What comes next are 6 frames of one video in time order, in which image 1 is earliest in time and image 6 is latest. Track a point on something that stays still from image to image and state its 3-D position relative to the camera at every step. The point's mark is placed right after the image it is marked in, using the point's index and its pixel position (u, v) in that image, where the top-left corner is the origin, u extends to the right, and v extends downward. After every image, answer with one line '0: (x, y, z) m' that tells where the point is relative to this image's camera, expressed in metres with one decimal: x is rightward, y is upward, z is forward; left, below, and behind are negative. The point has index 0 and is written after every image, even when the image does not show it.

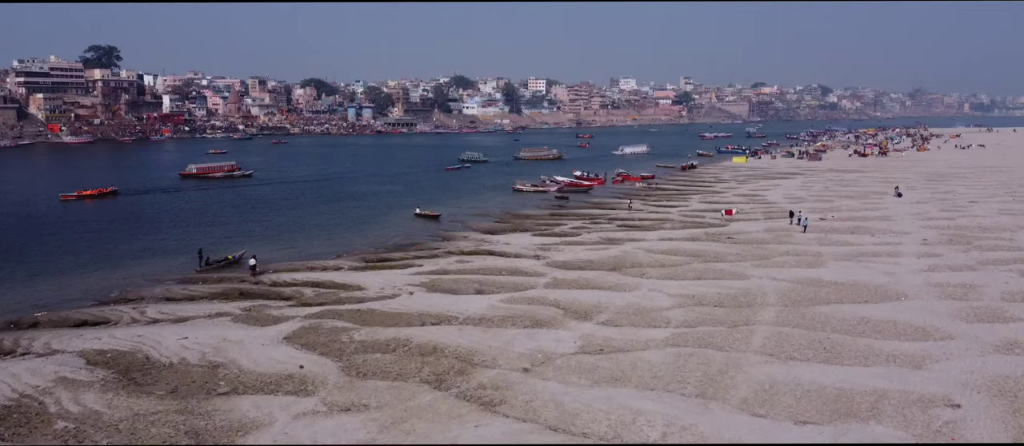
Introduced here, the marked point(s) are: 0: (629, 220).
0: (+3.5, +0.1, +19.8) m
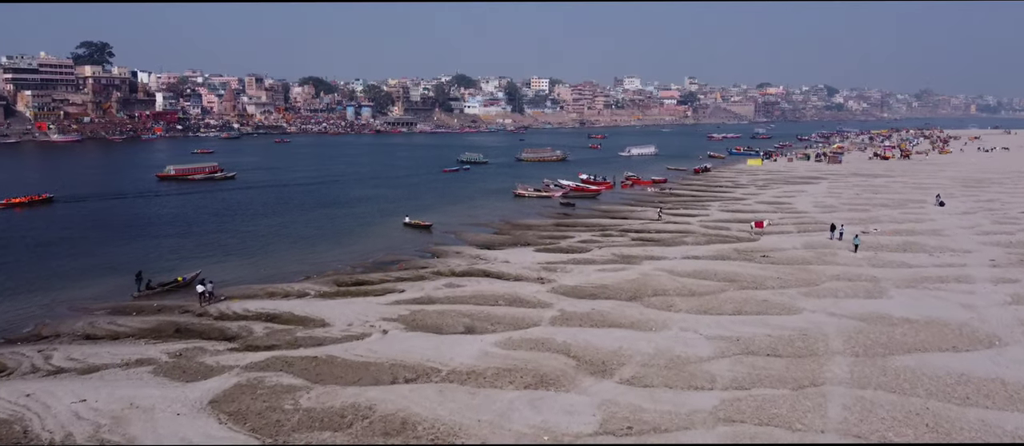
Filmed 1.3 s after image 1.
0: (+3.5, -0.2, +17.5) m
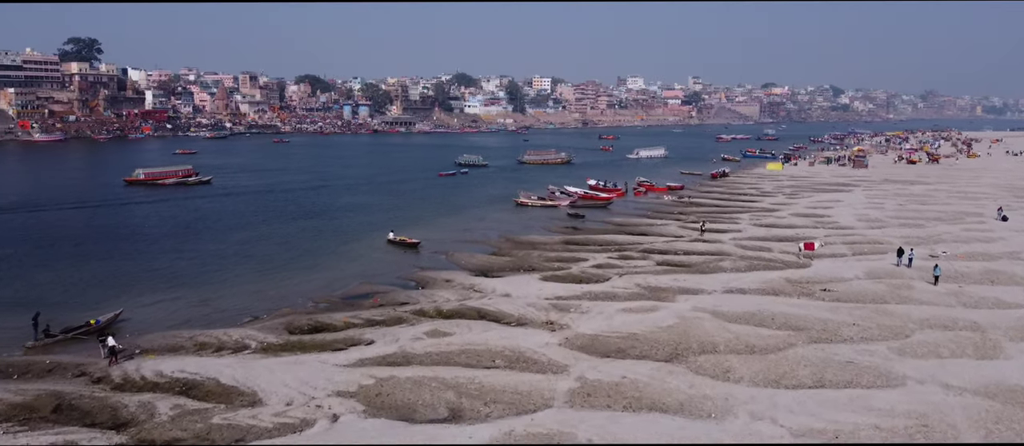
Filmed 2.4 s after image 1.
0: (+3.5, -0.7, +14.8) m
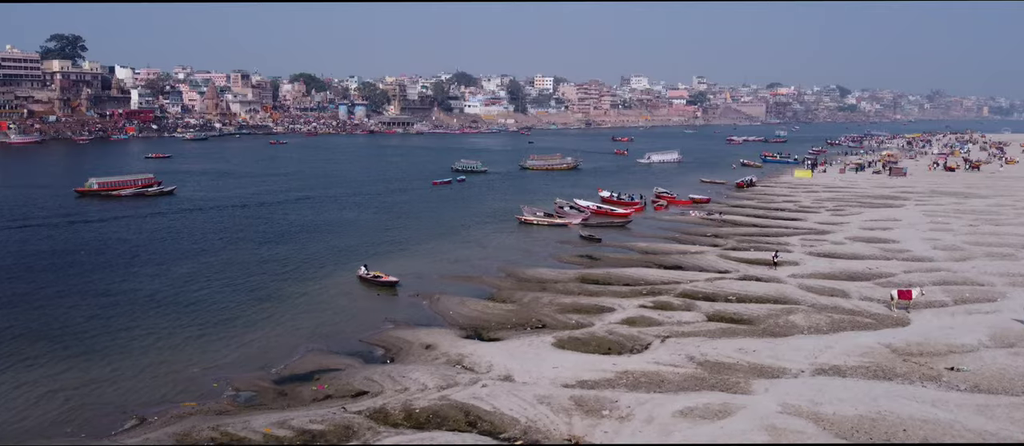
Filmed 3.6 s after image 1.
0: (+3.6, -1.3, +11.4) m
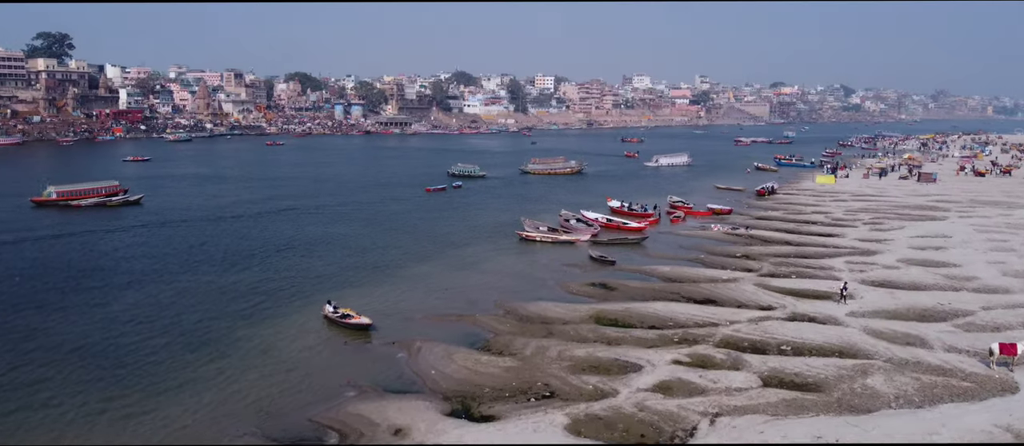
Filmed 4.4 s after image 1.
0: (+3.6, -1.8, +9.1) m
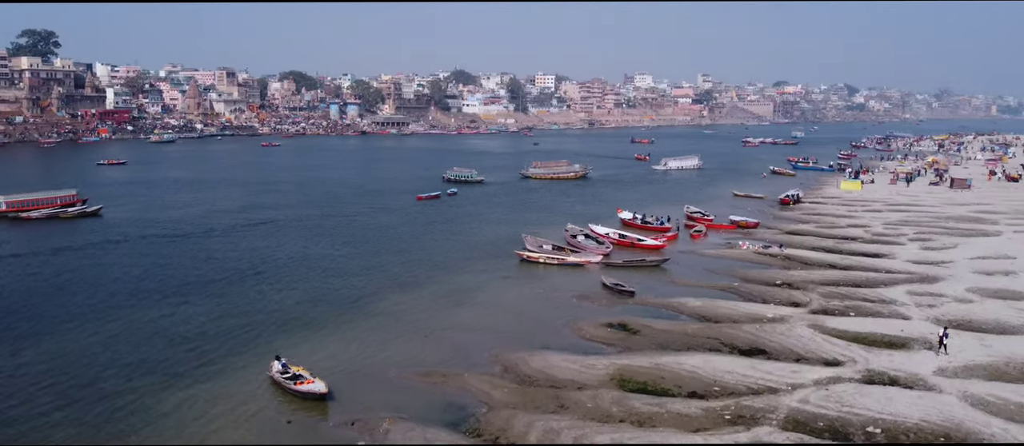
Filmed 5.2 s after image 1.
0: (+3.6, -2.3, +6.8) m
